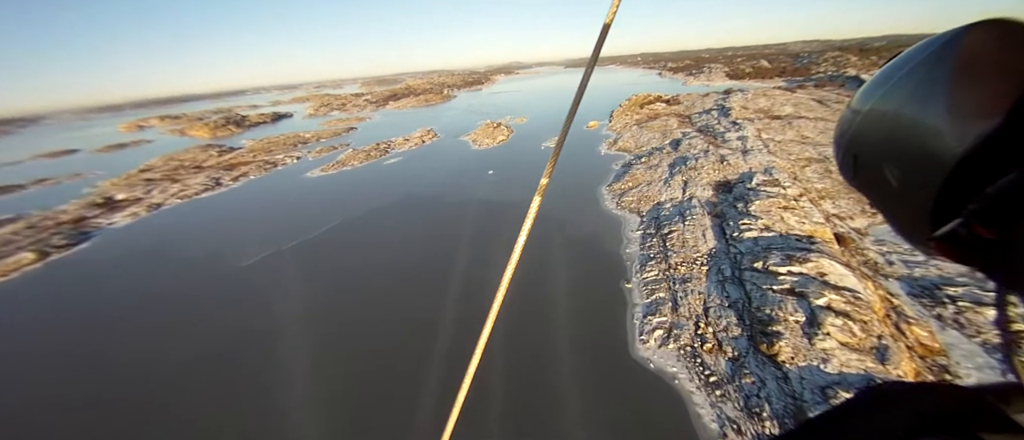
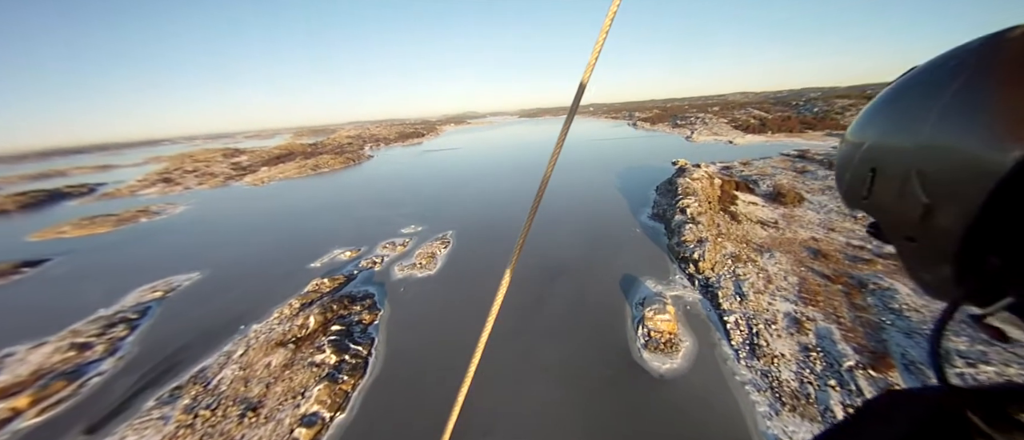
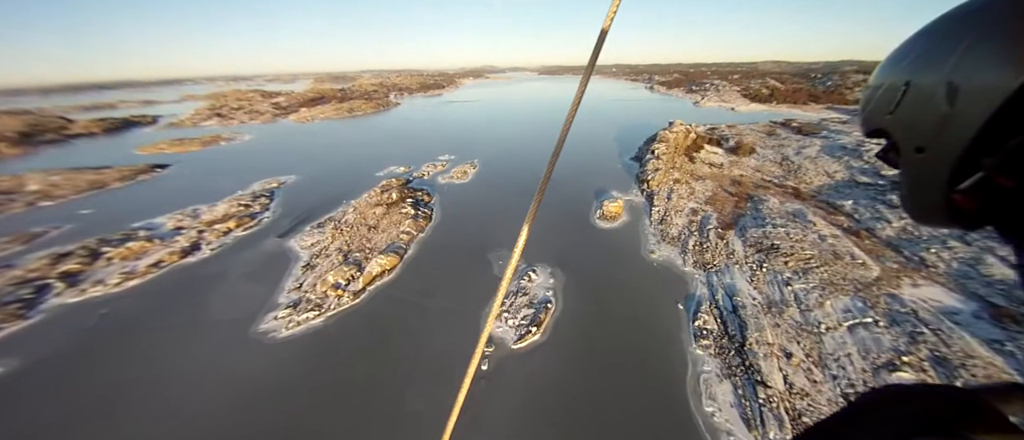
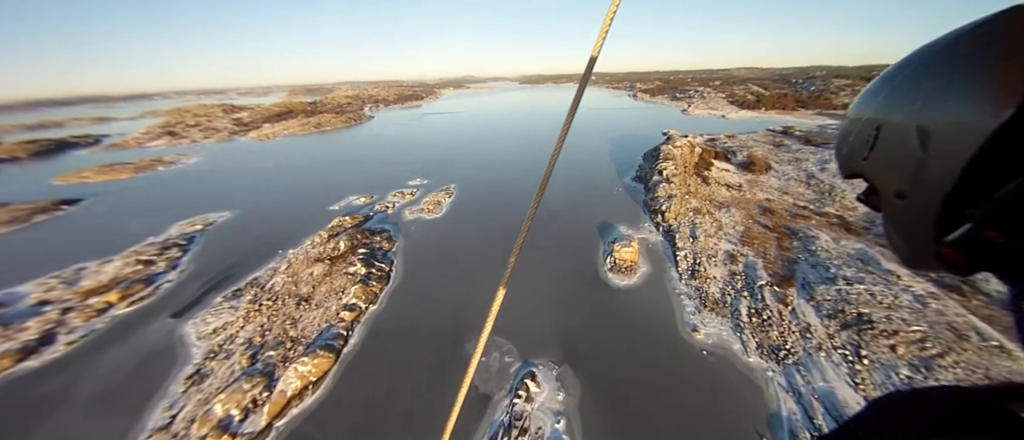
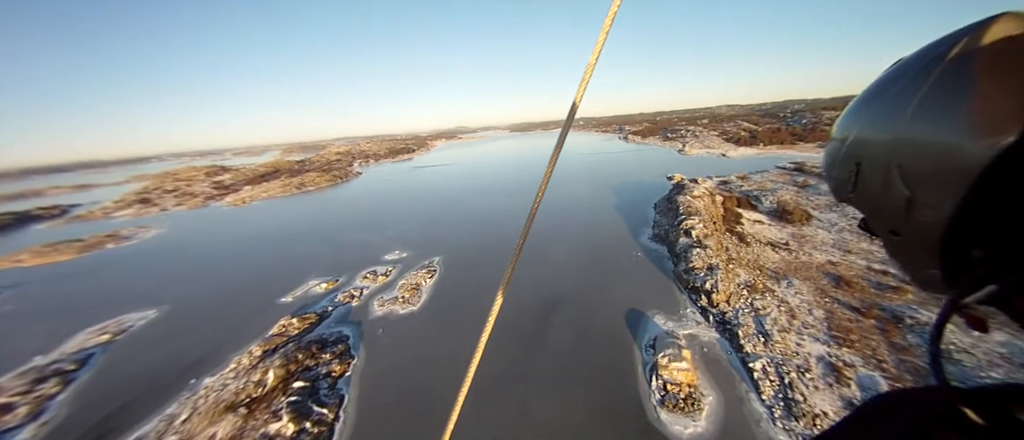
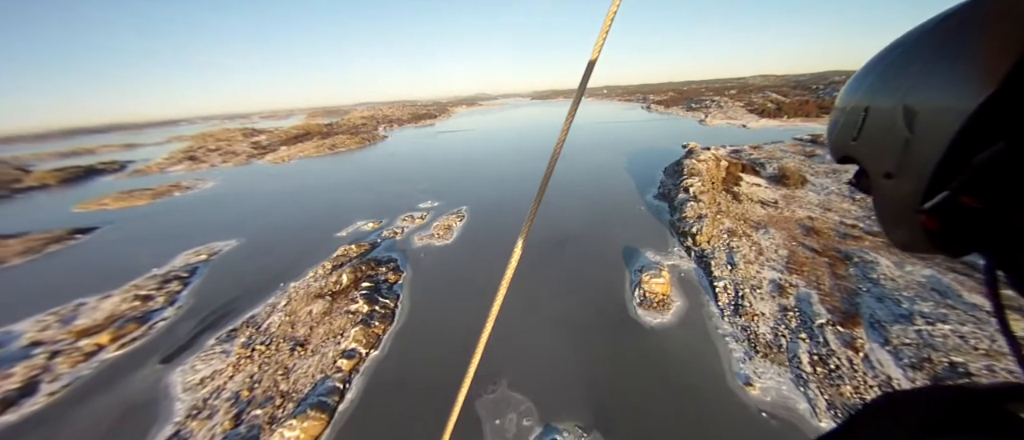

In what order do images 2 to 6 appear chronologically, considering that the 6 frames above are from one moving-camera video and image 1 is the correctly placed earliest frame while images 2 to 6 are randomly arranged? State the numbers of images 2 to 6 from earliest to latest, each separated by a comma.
3, 4, 6, 2, 5
